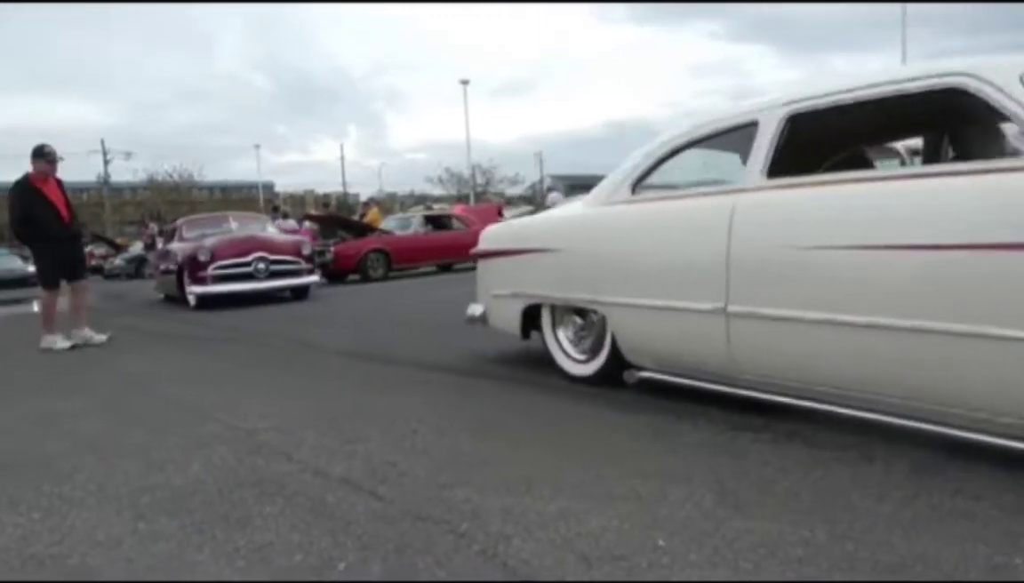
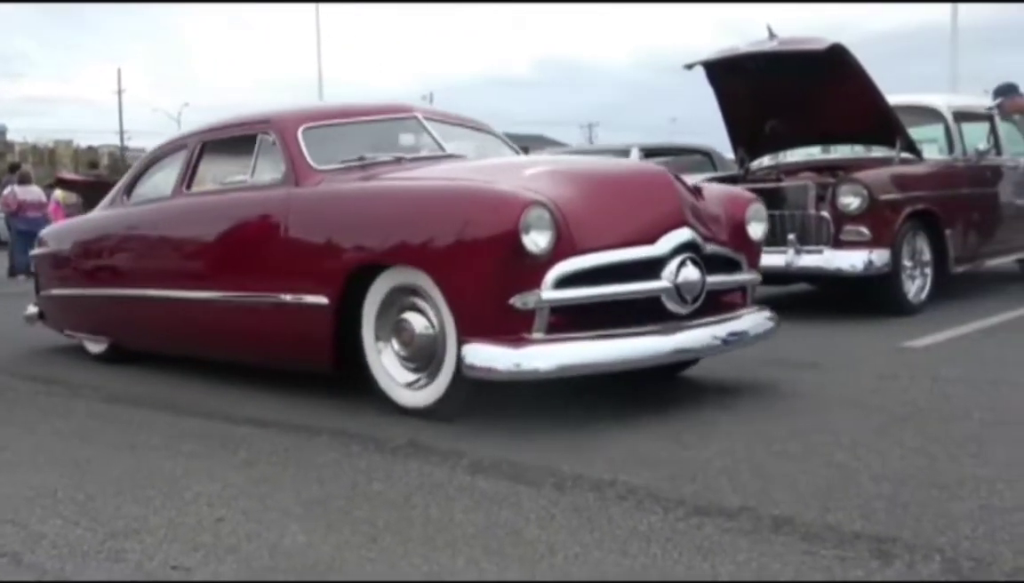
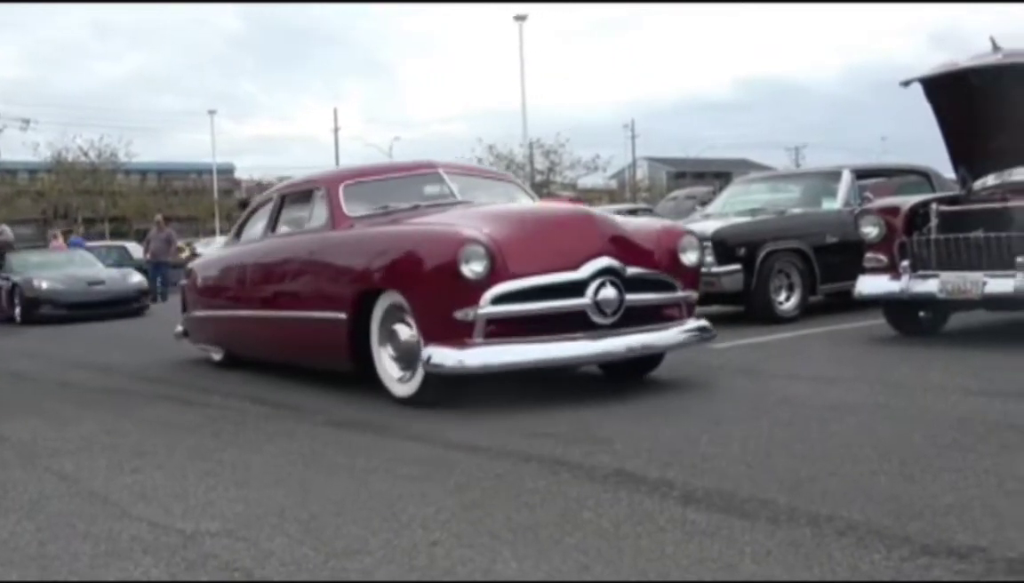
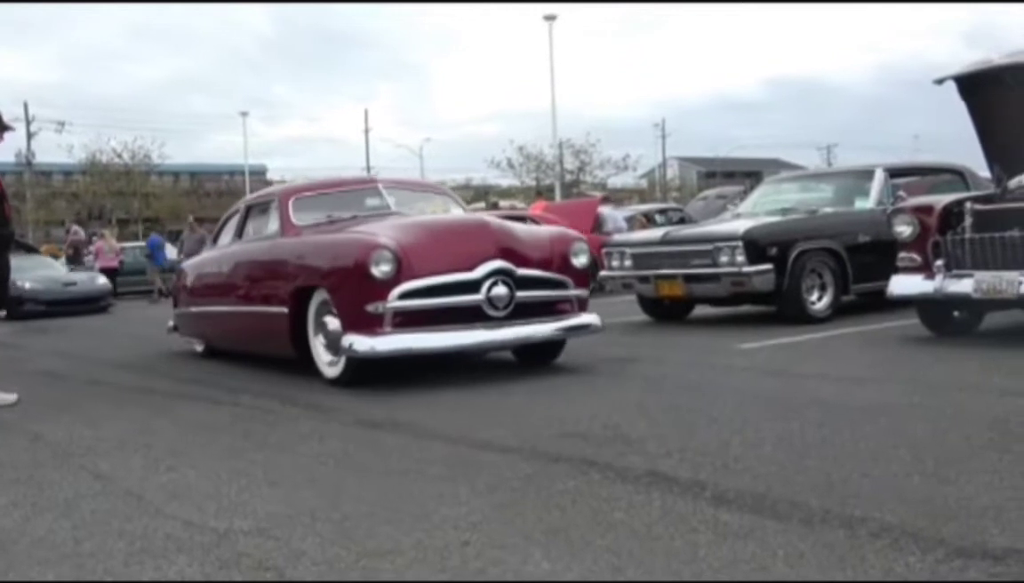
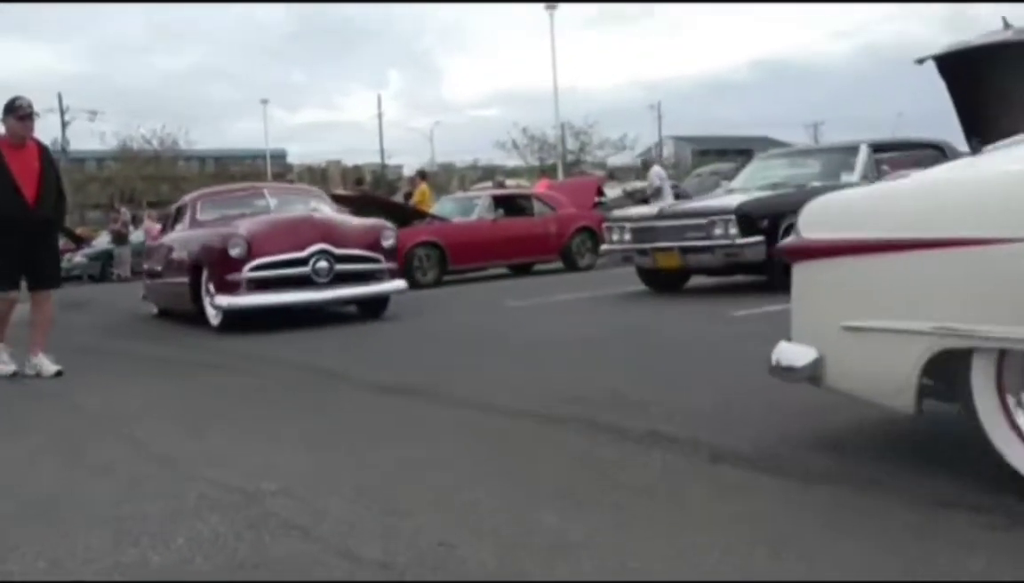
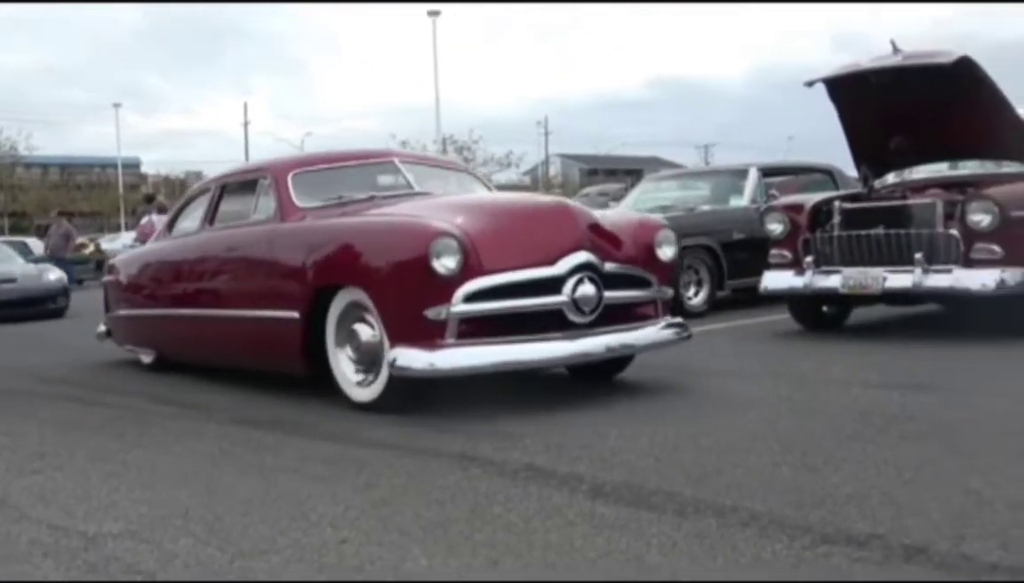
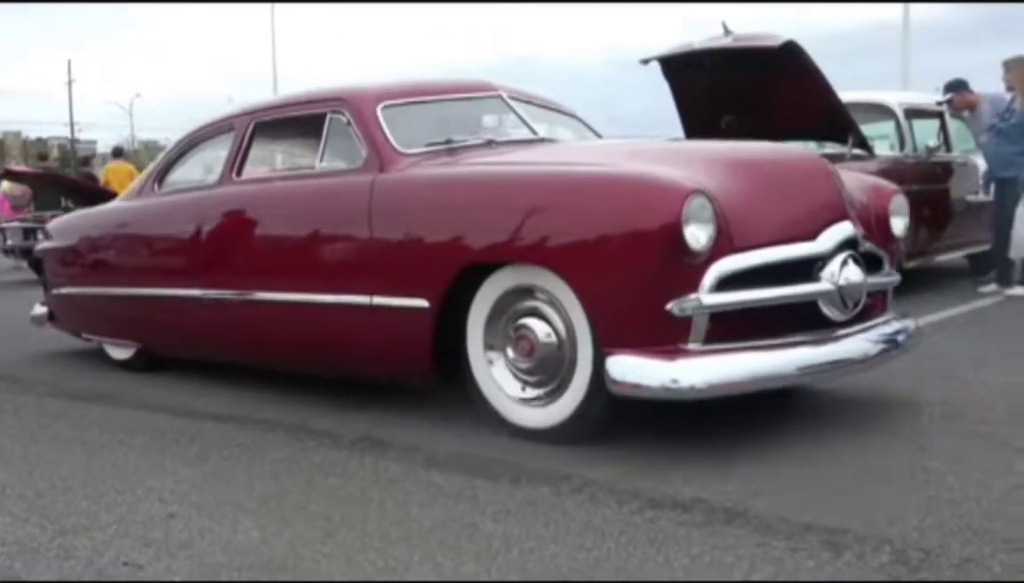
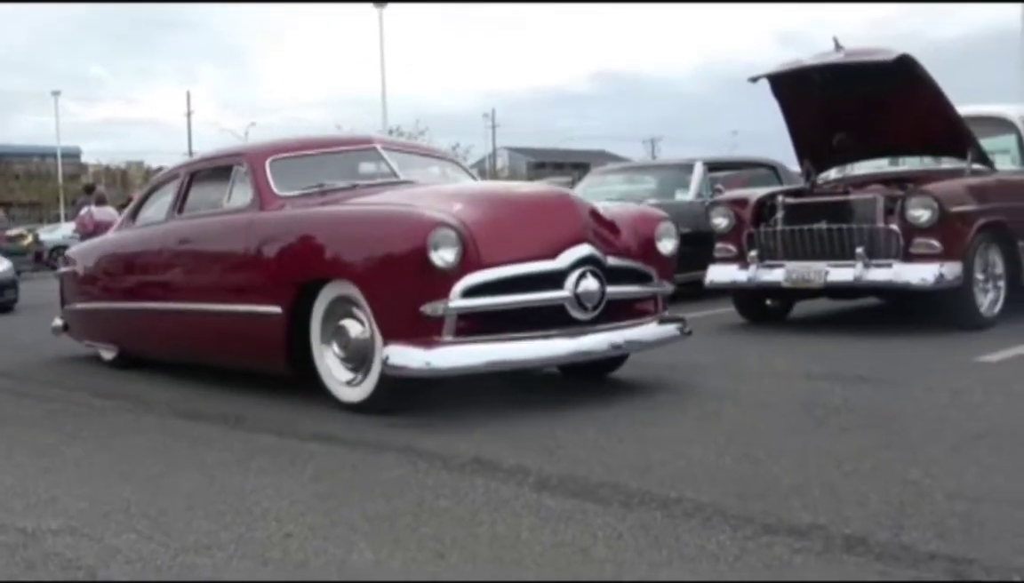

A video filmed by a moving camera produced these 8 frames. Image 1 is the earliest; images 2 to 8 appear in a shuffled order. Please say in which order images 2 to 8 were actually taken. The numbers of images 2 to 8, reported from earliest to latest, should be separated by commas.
5, 4, 3, 6, 8, 2, 7
